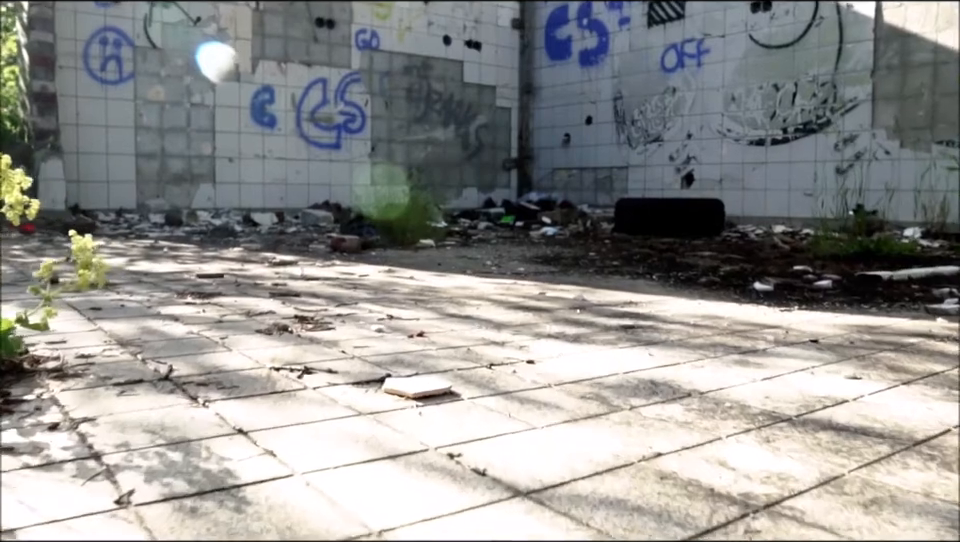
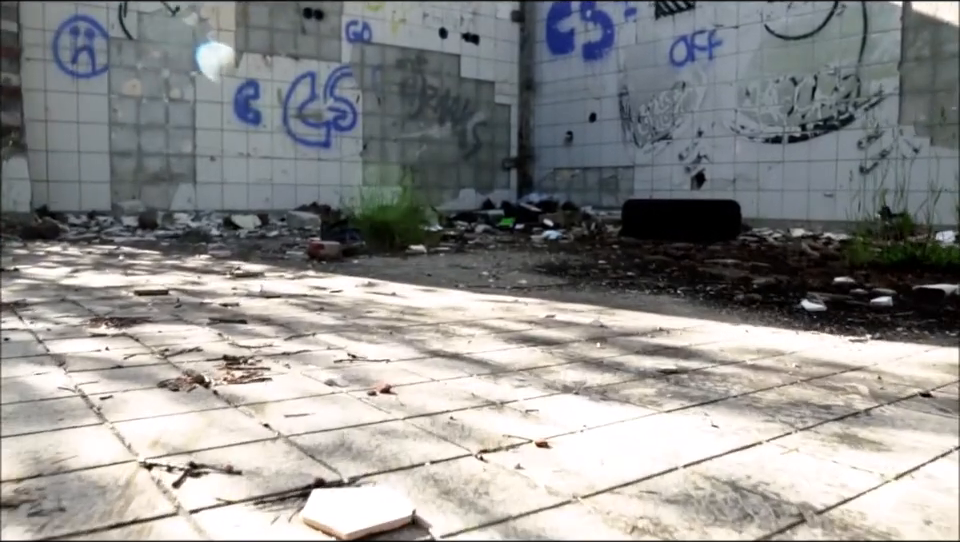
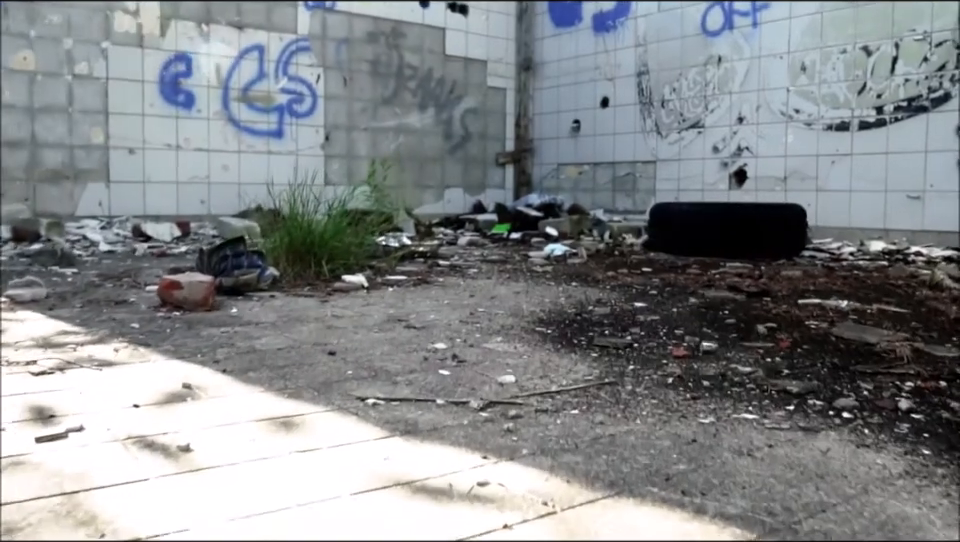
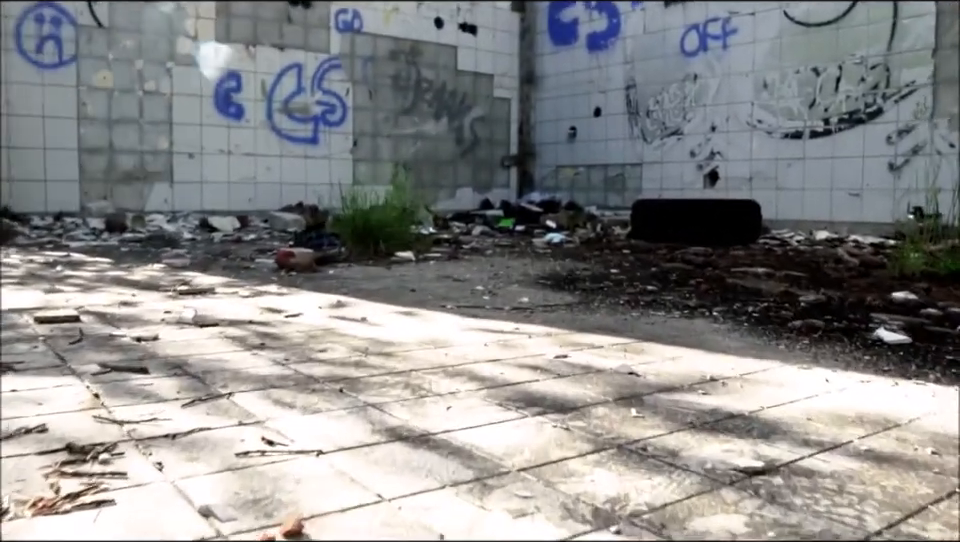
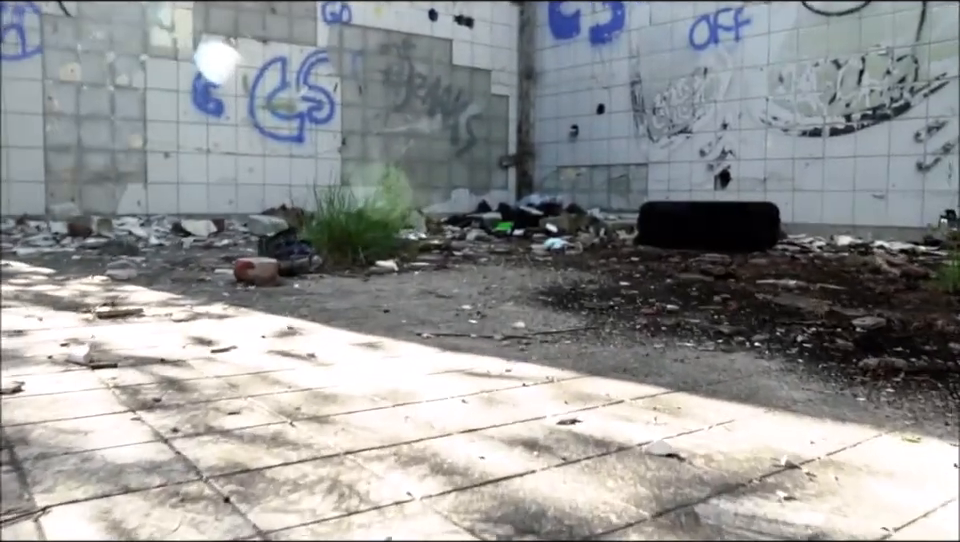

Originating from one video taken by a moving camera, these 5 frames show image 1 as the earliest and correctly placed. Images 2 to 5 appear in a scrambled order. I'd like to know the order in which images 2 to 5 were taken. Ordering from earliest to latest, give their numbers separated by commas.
2, 4, 5, 3
